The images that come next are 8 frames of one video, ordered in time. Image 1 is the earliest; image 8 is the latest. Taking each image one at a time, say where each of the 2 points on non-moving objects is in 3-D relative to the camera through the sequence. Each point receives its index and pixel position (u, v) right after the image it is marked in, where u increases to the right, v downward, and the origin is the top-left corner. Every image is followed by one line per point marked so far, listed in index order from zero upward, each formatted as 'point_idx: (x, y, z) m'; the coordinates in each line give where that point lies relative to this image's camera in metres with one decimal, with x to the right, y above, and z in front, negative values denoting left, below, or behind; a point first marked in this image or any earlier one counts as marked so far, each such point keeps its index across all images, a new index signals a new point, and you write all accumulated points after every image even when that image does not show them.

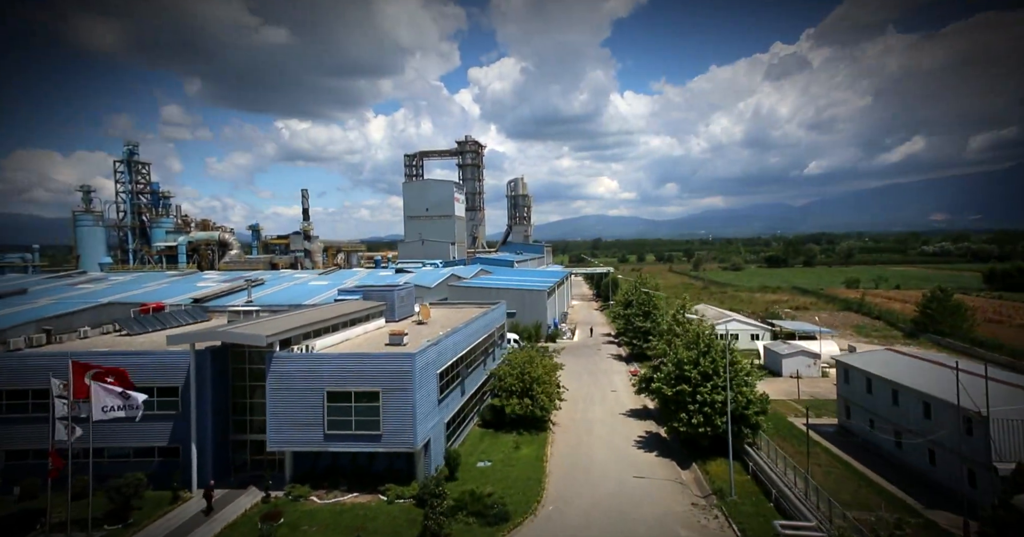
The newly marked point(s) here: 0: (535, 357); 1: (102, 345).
0: (+0.5, -2.3, +16.7) m
1: (-9.4, -1.7, +15.5) m
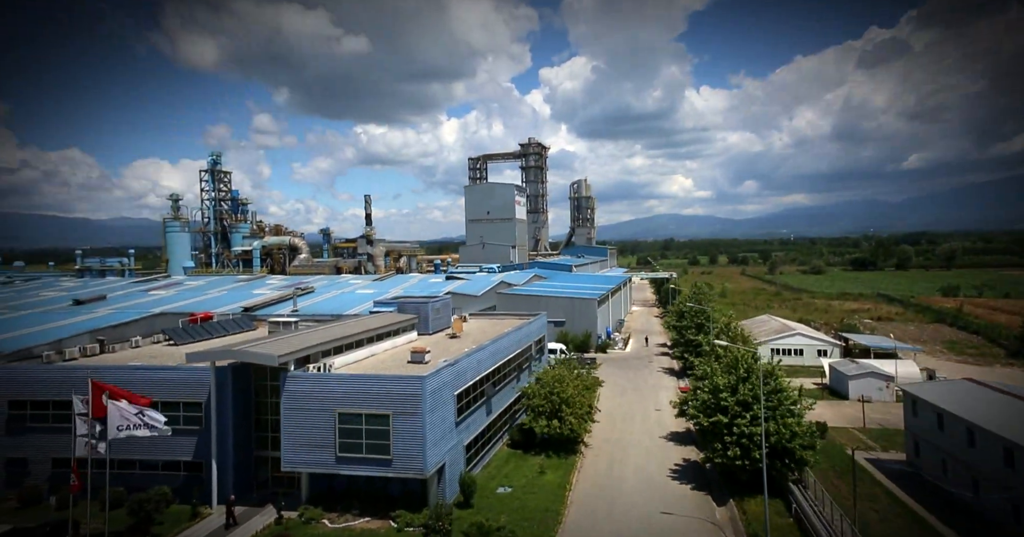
0: (+1.3, -2.6, +16.0) m
1: (-8.7, -2.1, +15.9) m
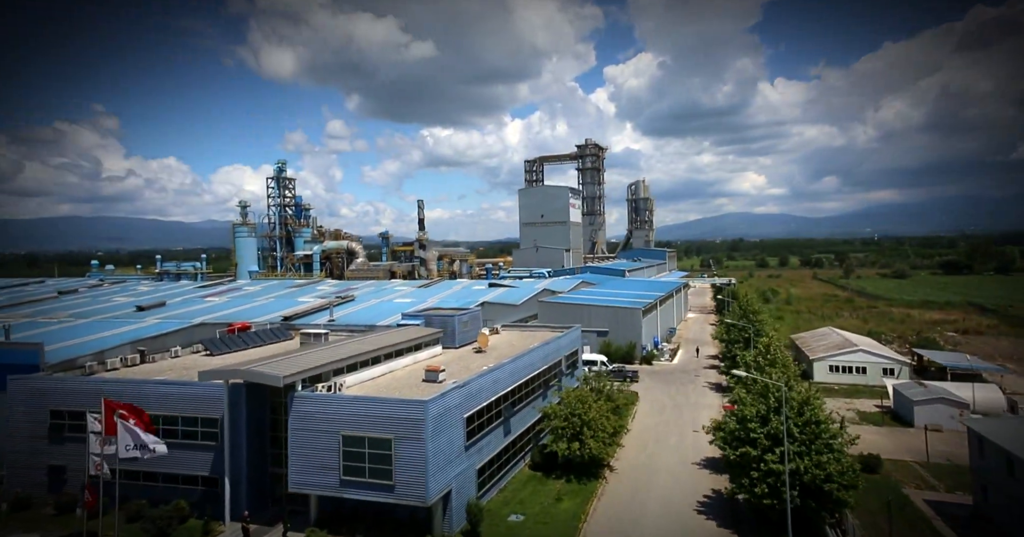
0: (+1.8, -3.0, +15.3) m
1: (-8.1, -2.4, +16.3) m
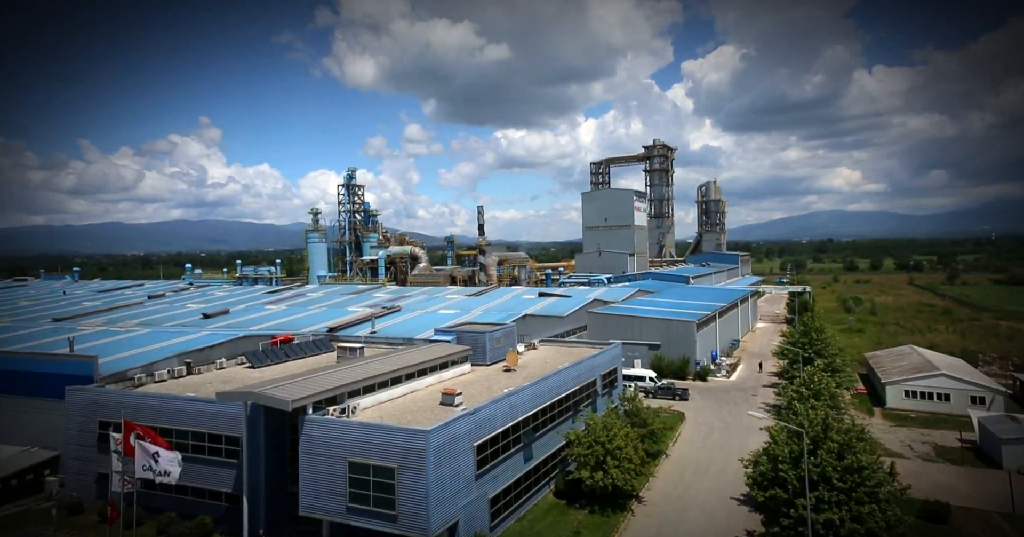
0: (+2.3, -3.4, +14.5) m
1: (-7.4, -2.8, +16.7) m
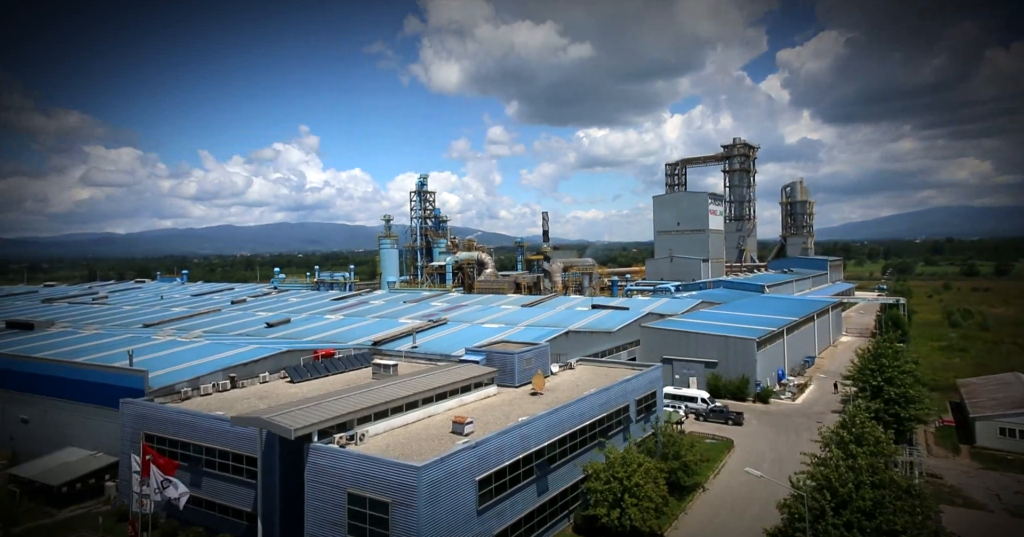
0: (+2.6, -3.9, +13.7) m
1: (-6.7, -3.4, +17.2) m
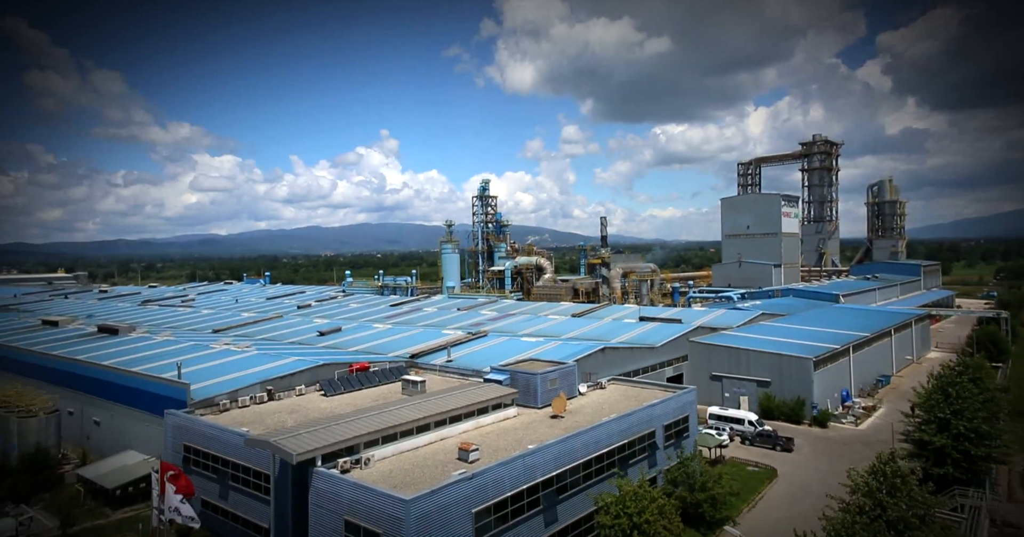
0: (+2.8, -4.5, +13.0) m
1: (-6.1, -3.8, +17.7) m
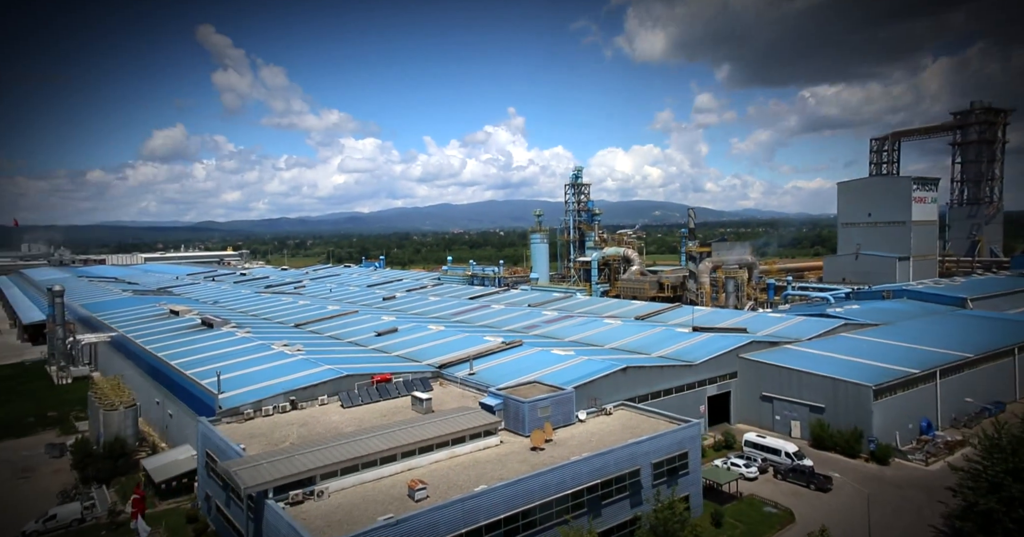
0: (+1.6, -5.4, +12.7) m
1: (-6.1, -4.5, +19.0) m
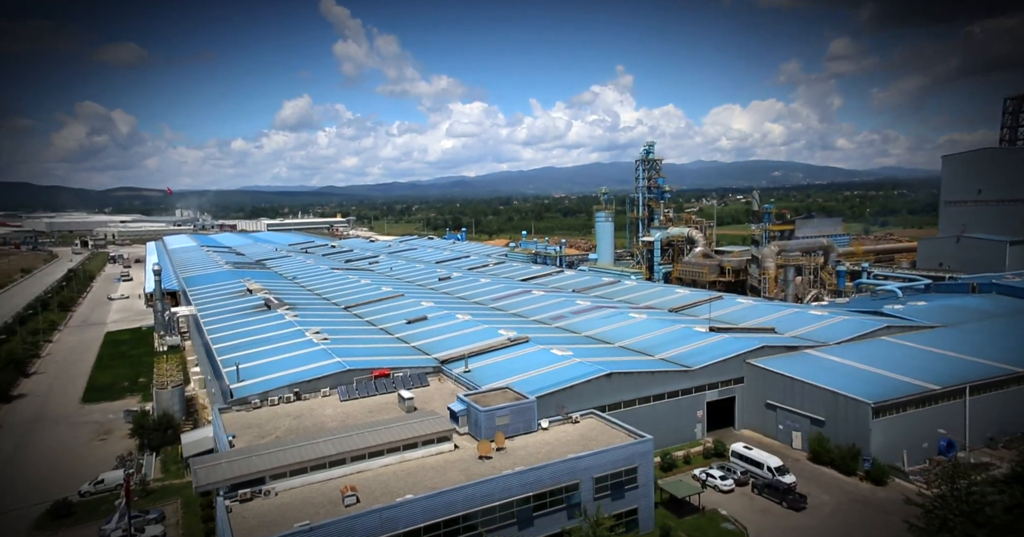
0: (-0.4, -6.1, +13.4) m
1: (-6.7, -4.6, +21.0) m
